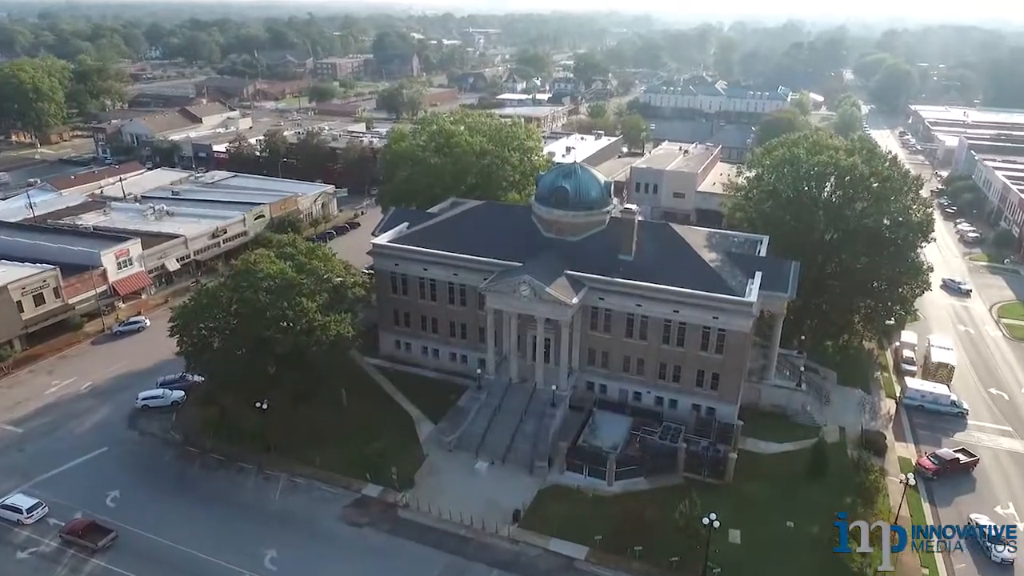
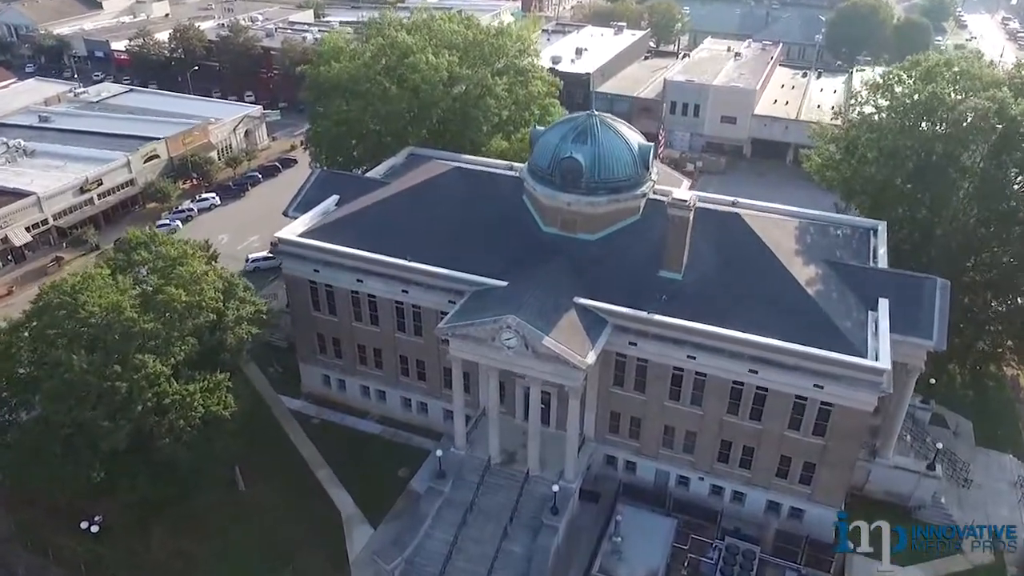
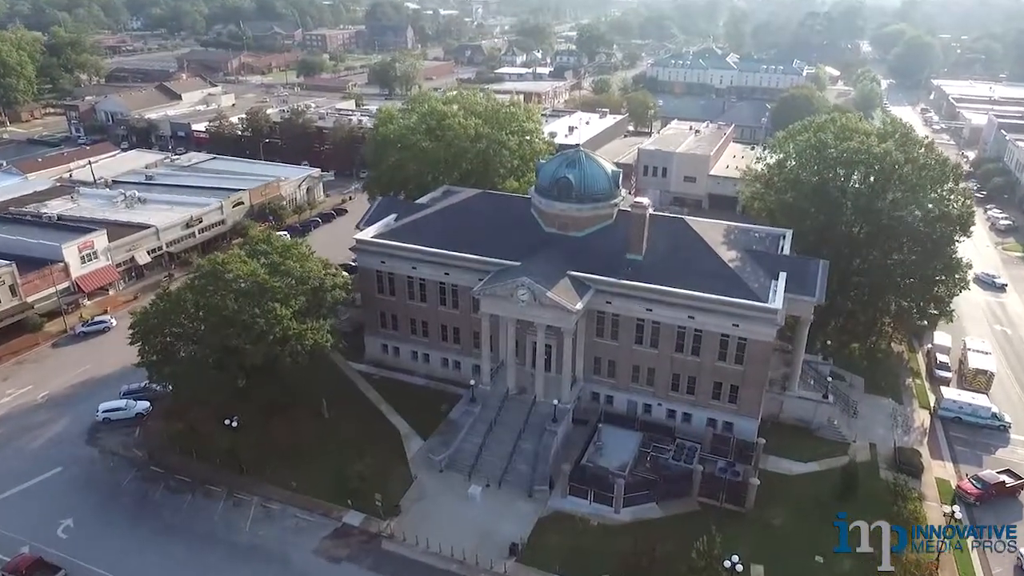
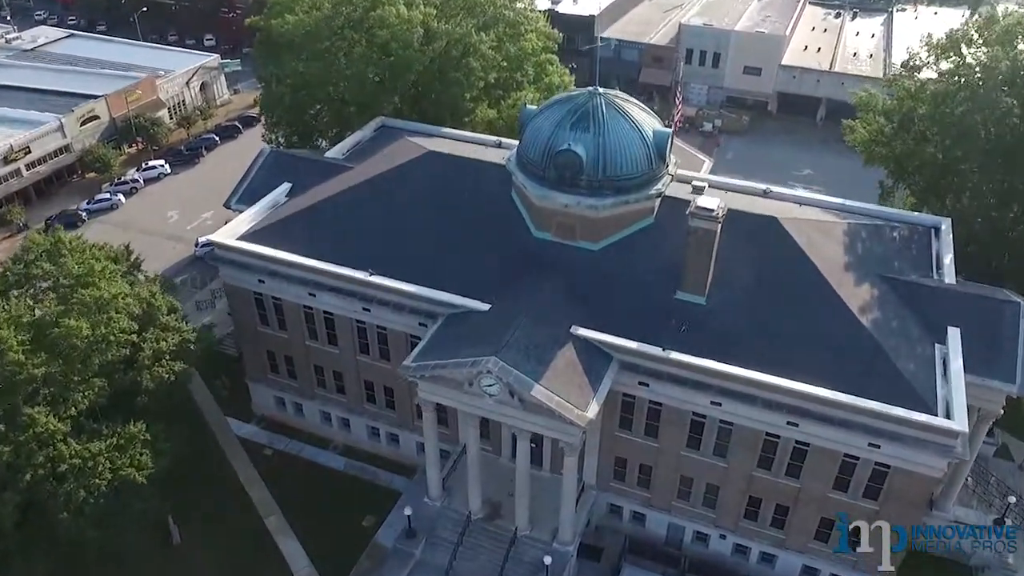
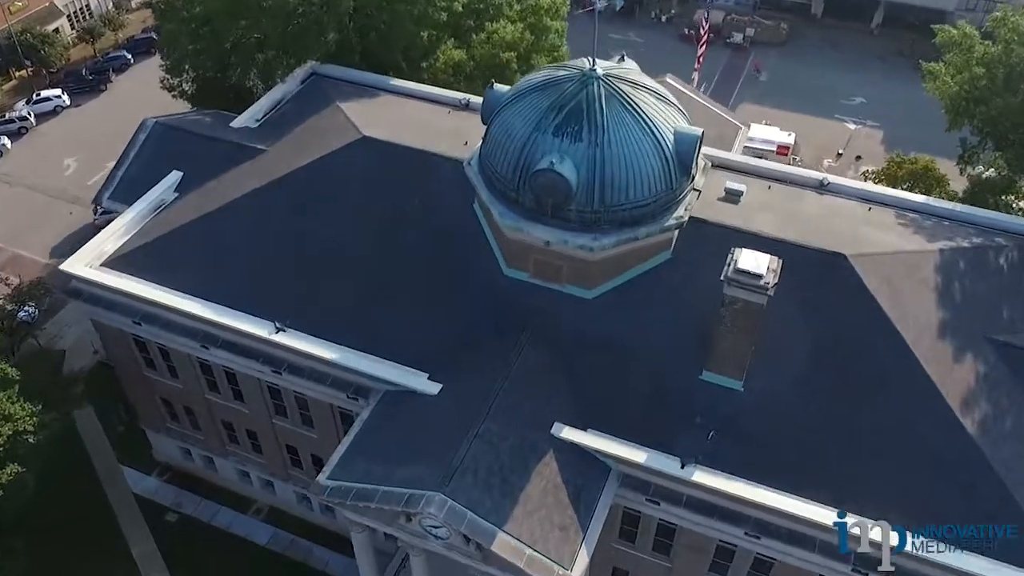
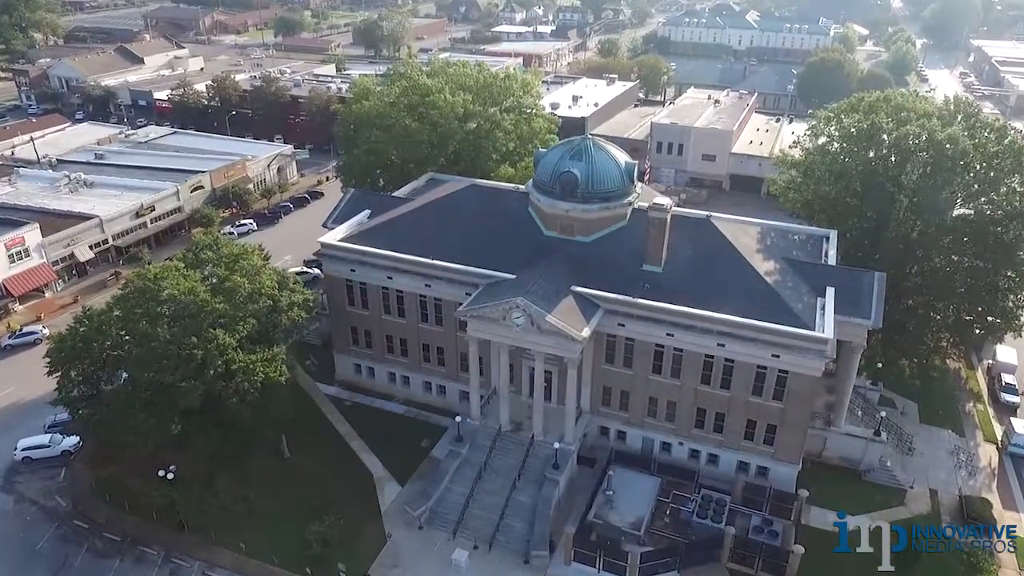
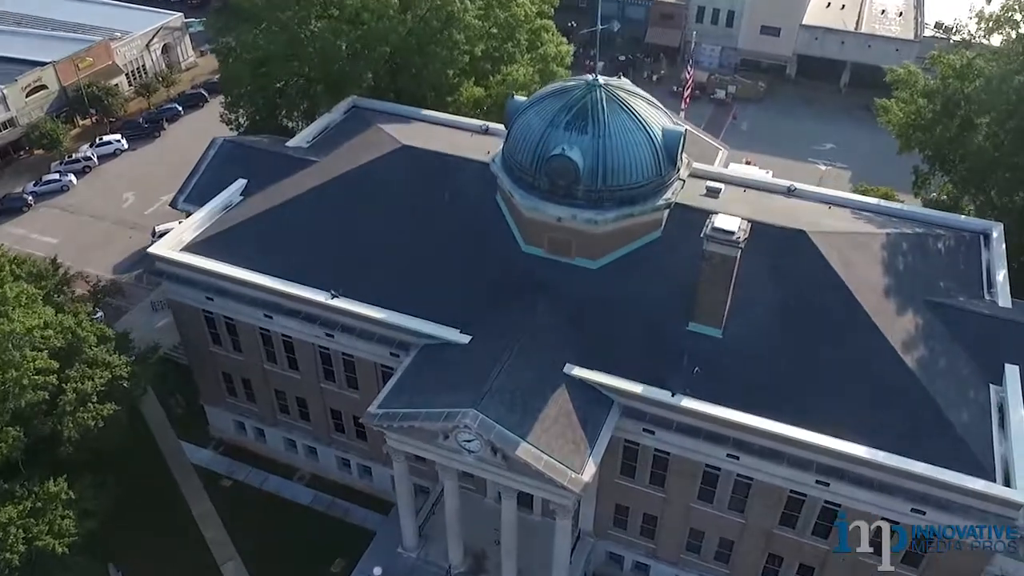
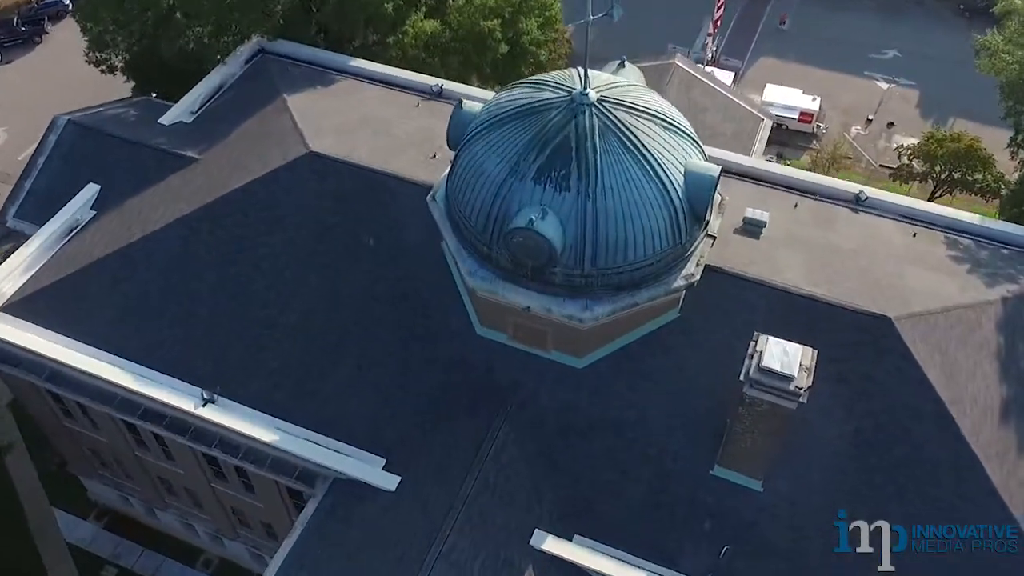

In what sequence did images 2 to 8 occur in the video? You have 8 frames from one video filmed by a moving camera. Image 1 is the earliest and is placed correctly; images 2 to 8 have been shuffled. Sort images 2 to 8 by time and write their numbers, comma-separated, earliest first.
3, 6, 2, 4, 7, 5, 8
